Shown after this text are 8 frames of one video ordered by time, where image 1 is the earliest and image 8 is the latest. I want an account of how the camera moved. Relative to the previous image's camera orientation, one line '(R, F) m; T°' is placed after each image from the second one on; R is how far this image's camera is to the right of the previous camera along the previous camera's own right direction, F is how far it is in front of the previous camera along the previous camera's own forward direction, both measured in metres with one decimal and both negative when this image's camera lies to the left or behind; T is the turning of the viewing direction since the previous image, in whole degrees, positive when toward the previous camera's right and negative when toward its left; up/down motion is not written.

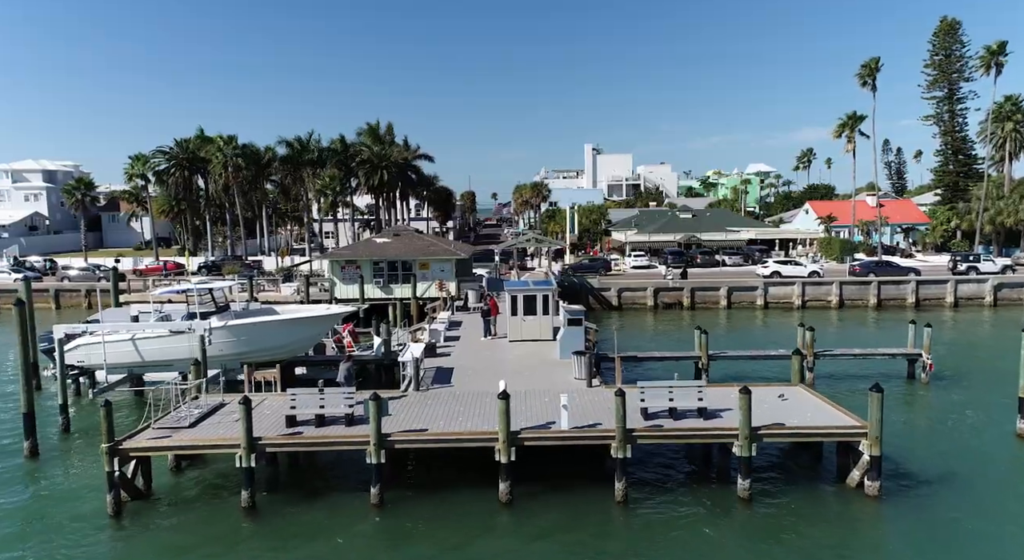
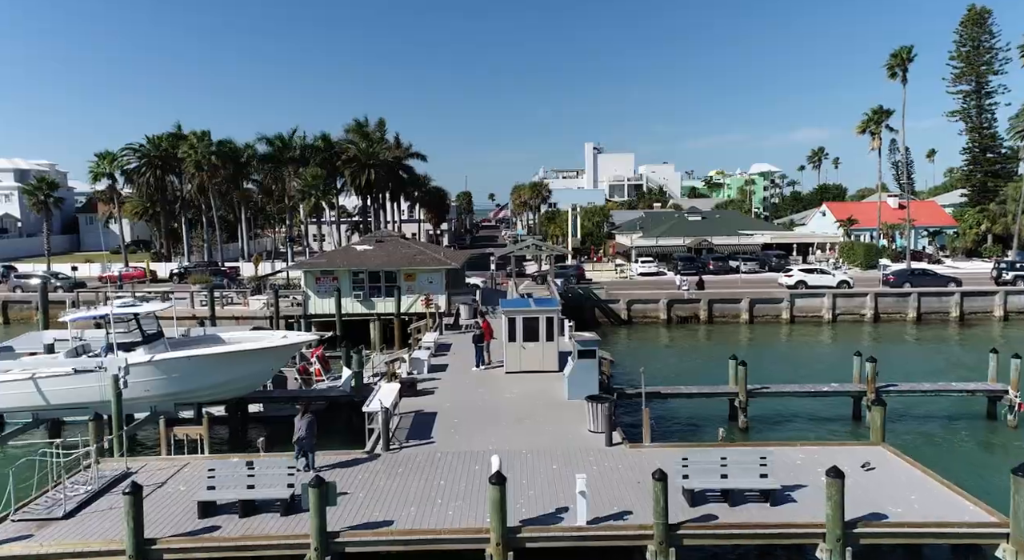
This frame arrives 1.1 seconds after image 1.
(0.0, +4.0) m; 0°
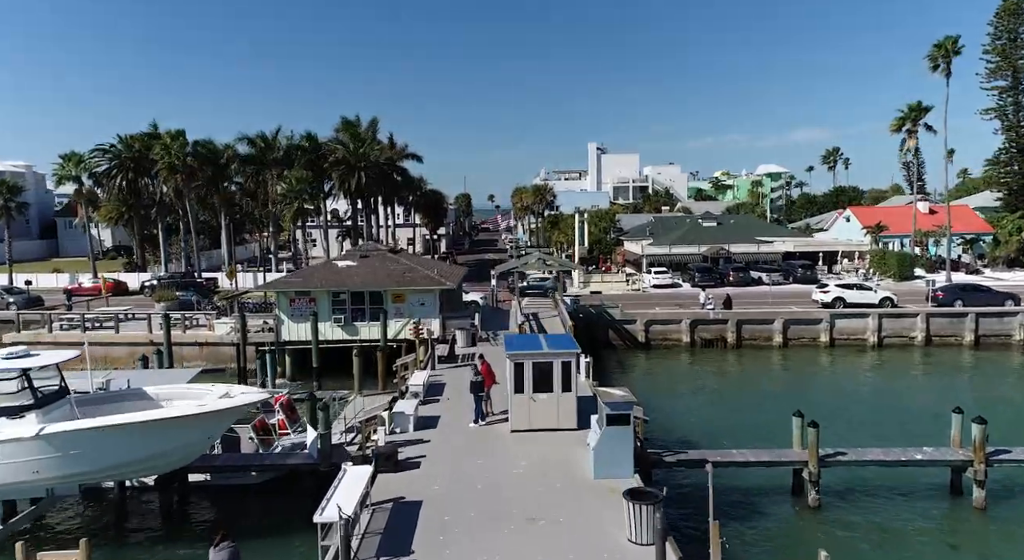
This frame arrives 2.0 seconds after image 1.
(-0.2, +4.1) m; 0°
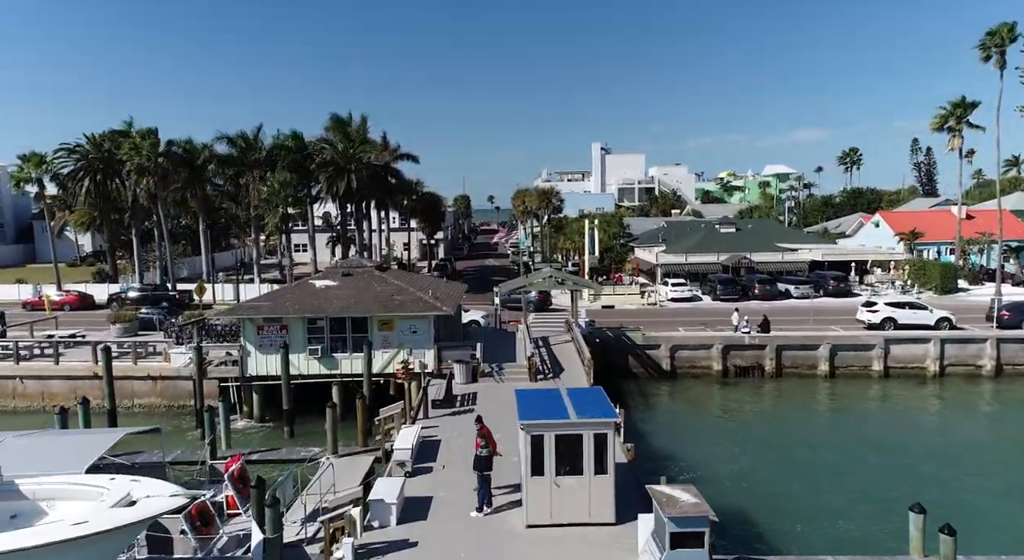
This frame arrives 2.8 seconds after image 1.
(-0.3, +4.1) m; 0°
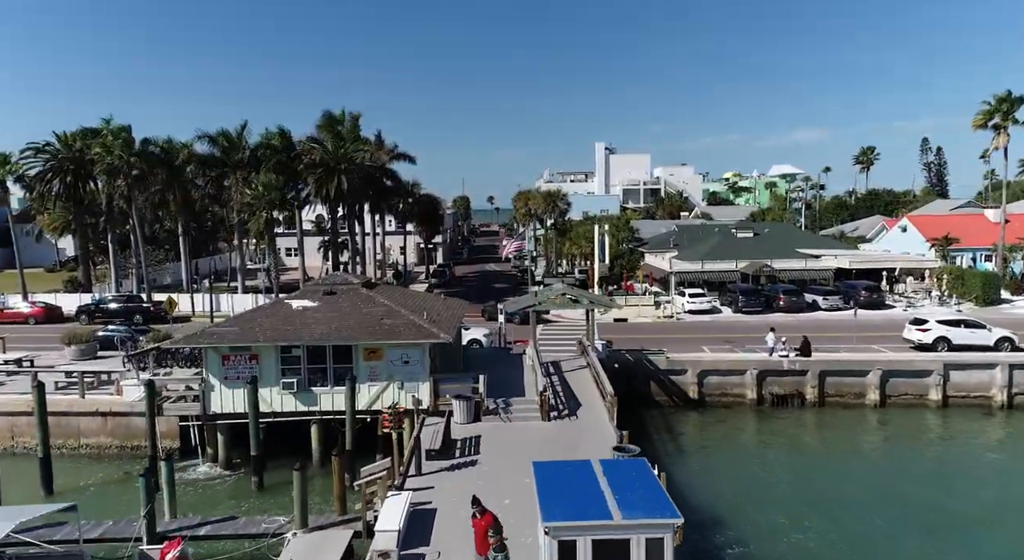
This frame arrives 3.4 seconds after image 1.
(-0.3, +3.3) m; 0°
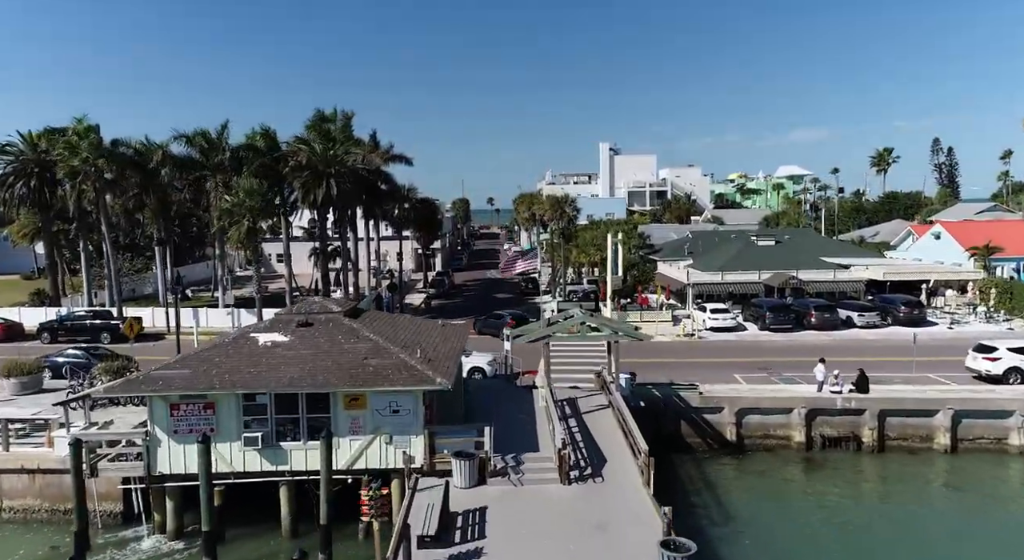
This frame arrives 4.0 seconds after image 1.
(-0.3, +3.5) m; 0°
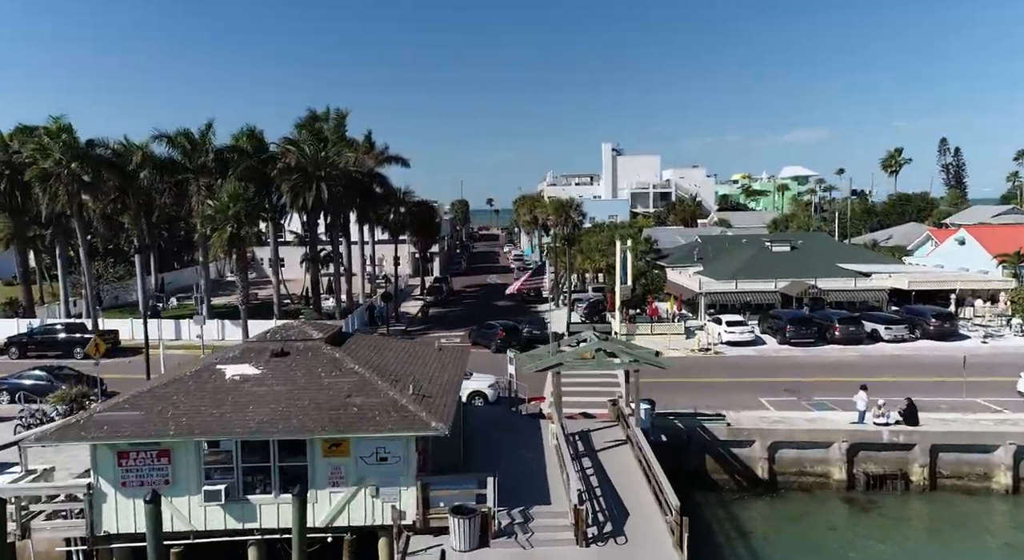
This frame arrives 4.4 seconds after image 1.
(-0.2, +2.3) m; 0°
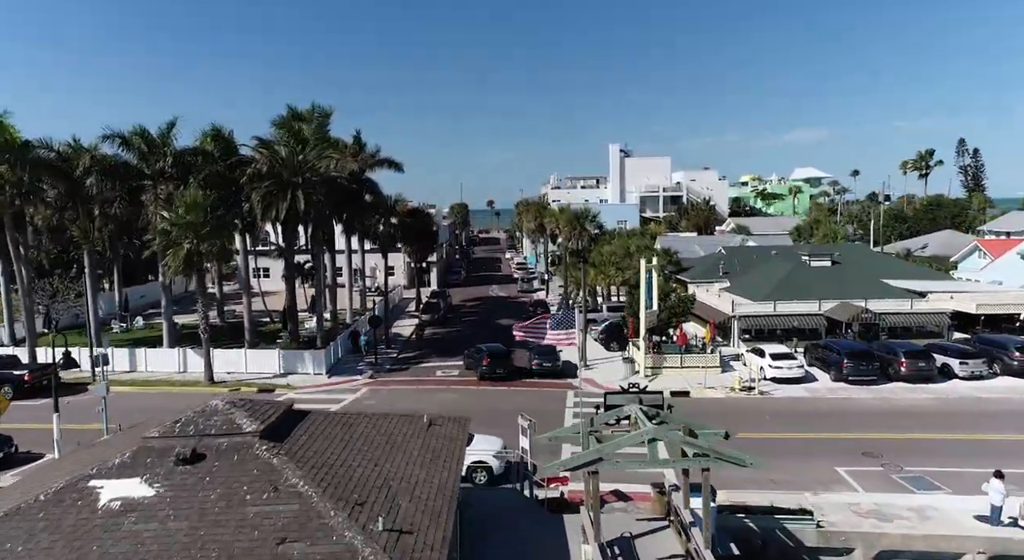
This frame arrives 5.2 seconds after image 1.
(-0.3, +5.0) m; 0°
